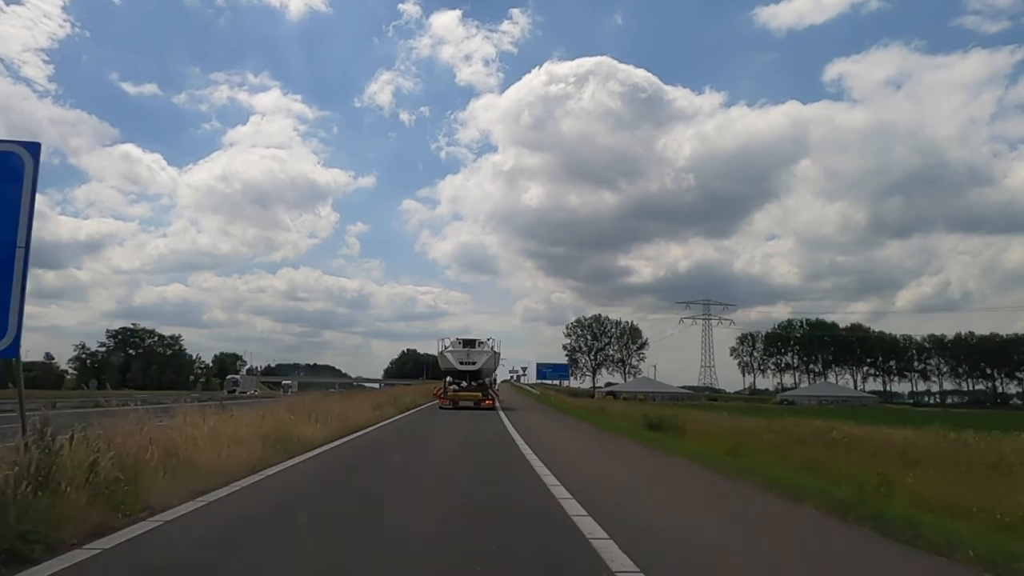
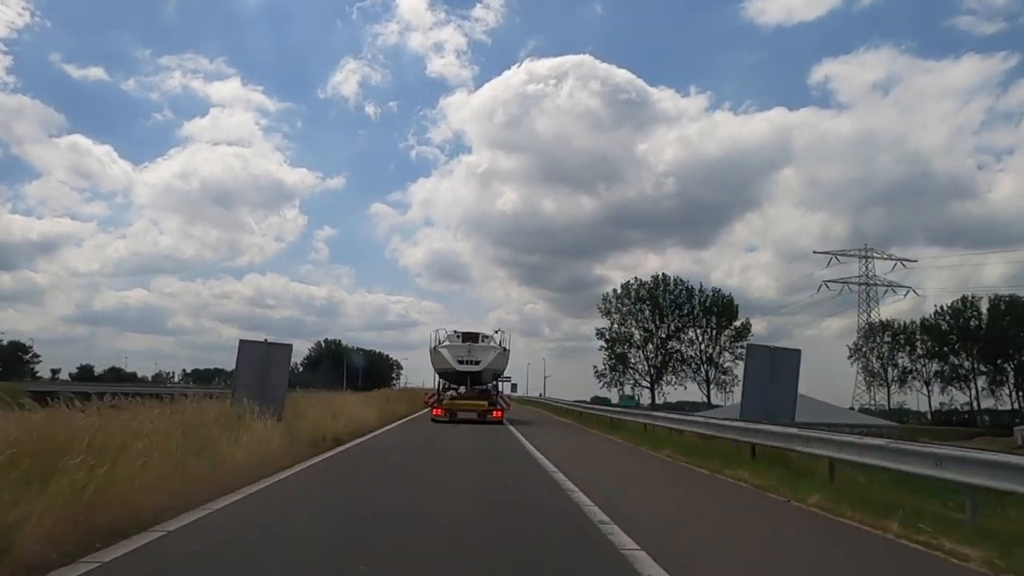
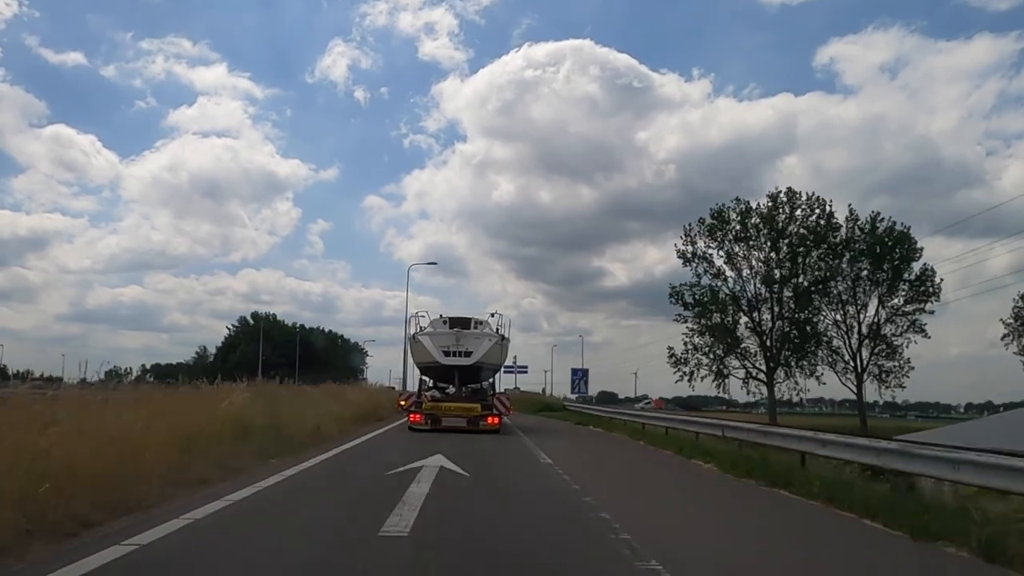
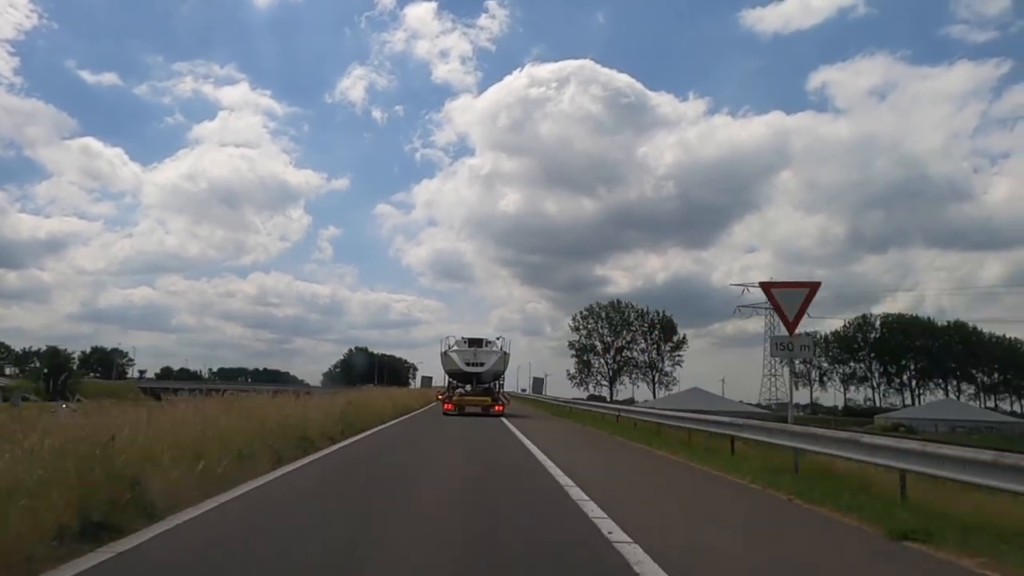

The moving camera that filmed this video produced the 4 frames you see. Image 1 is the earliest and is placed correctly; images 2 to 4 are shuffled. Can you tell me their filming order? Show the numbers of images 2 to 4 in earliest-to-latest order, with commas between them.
4, 2, 3
